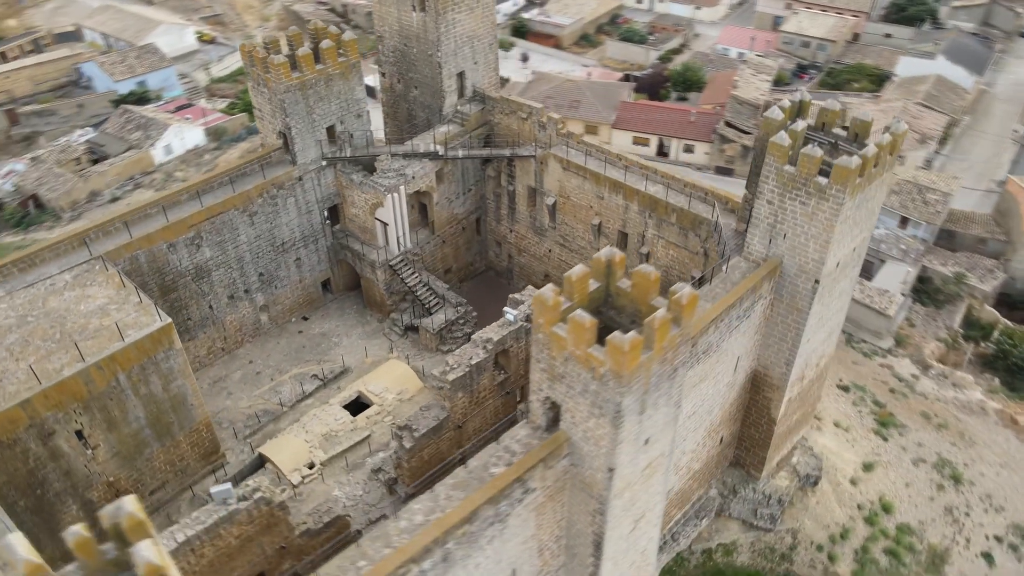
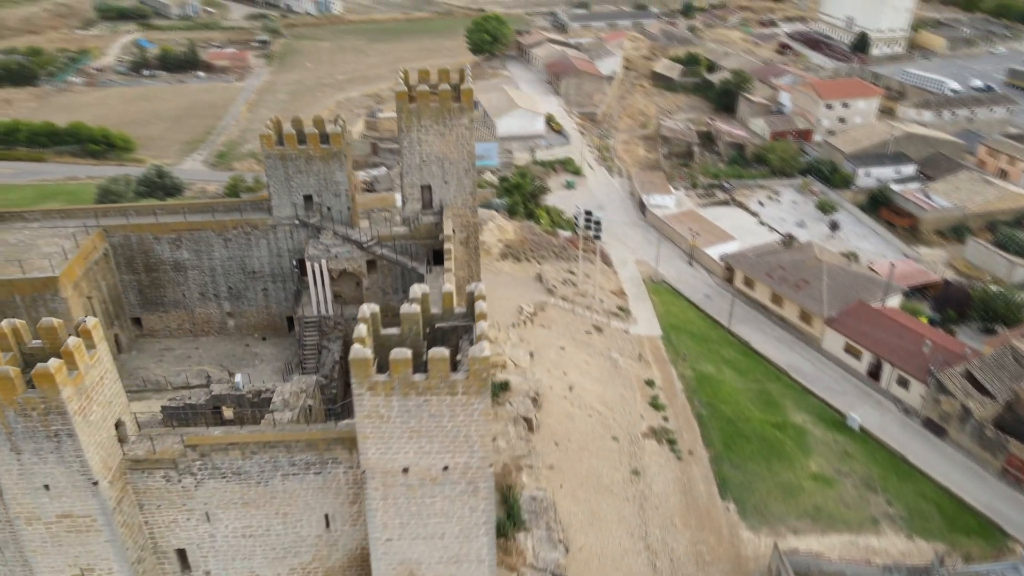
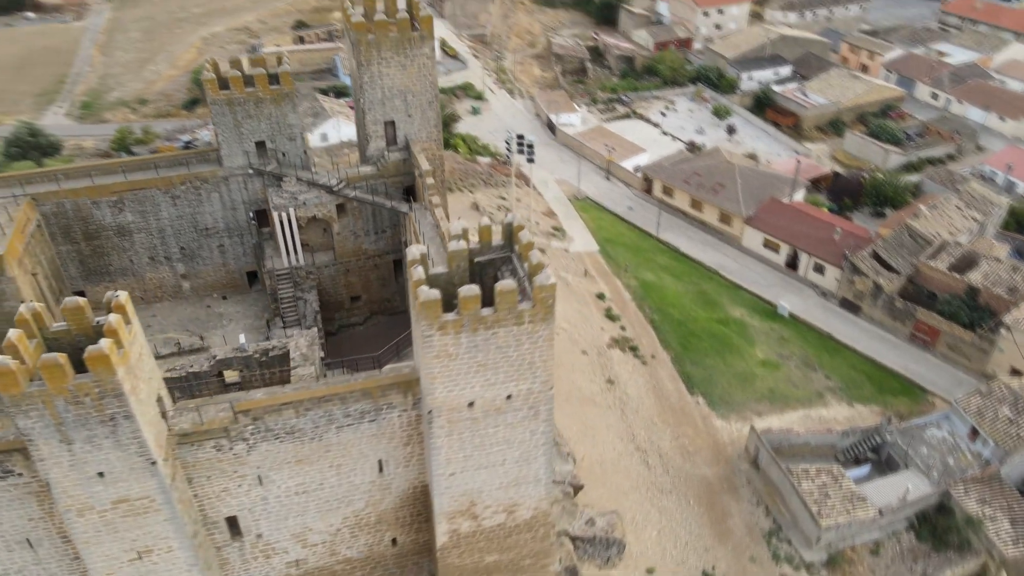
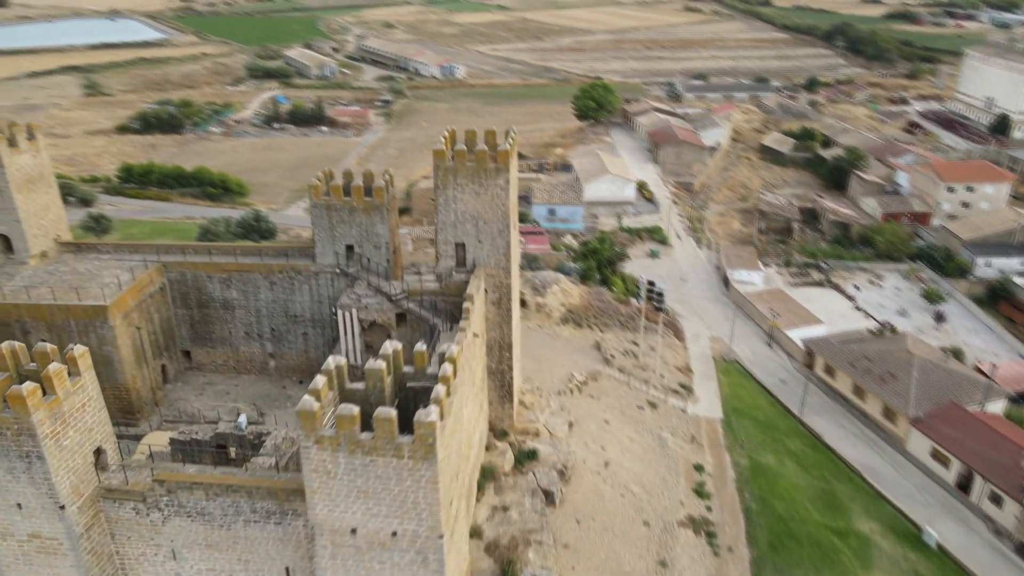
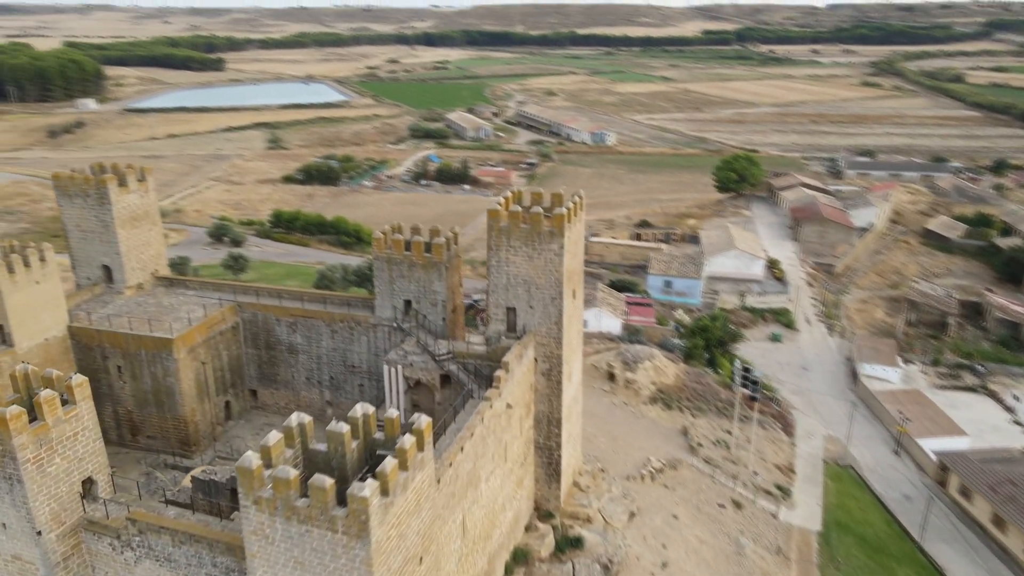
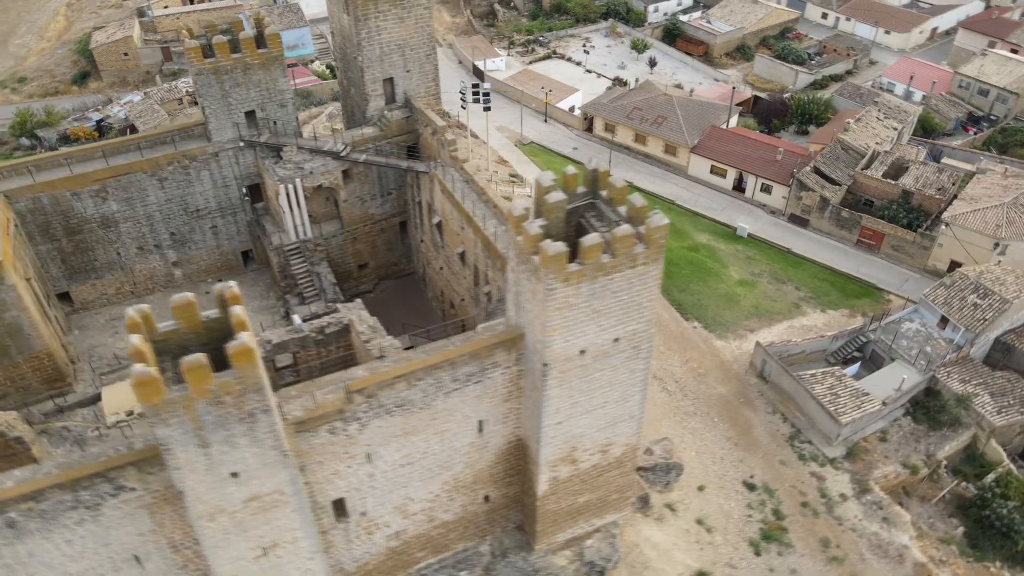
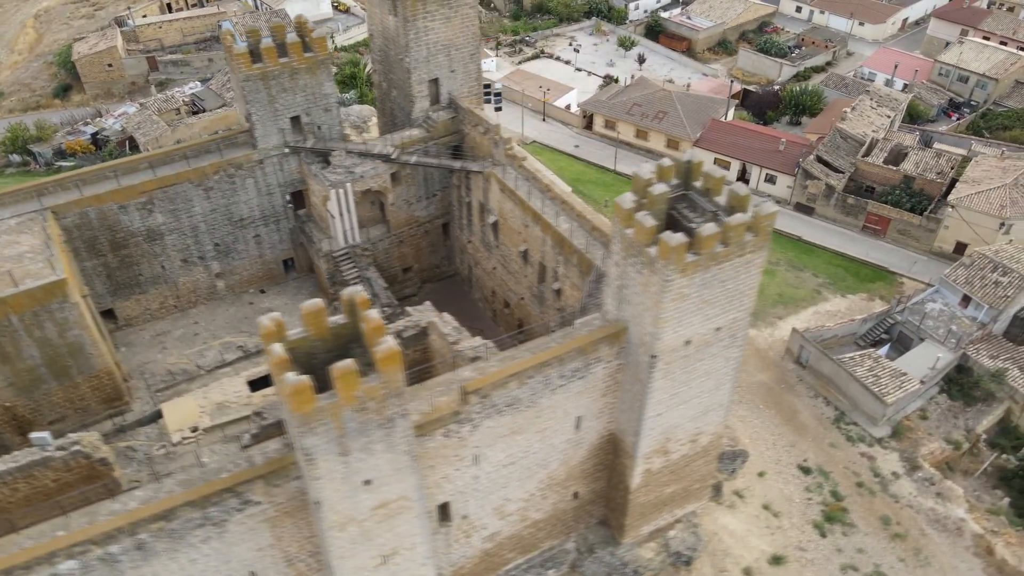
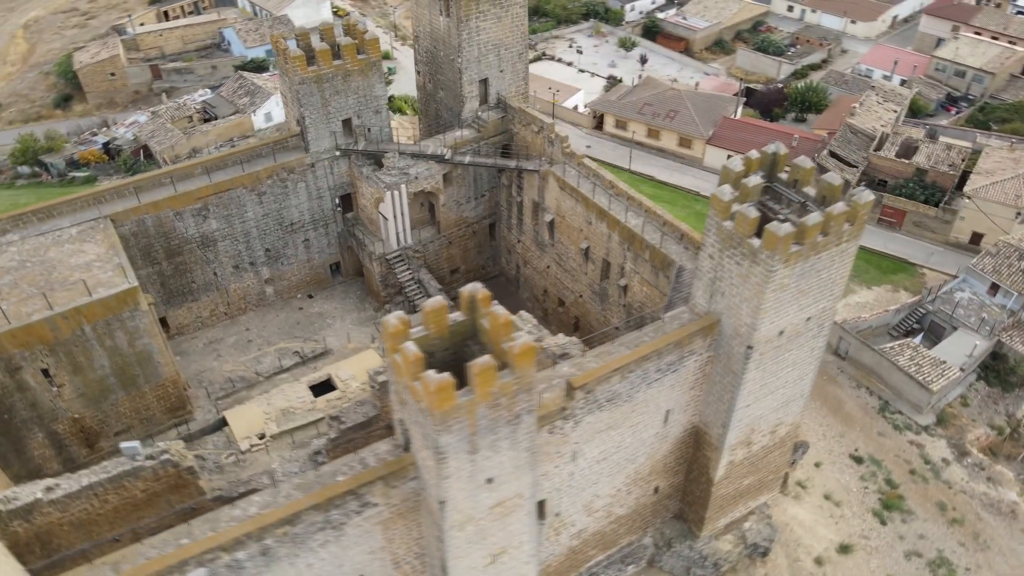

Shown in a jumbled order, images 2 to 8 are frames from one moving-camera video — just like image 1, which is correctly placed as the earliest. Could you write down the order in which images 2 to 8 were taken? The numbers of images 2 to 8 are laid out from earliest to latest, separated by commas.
8, 7, 6, 3, 2, 4, 5
